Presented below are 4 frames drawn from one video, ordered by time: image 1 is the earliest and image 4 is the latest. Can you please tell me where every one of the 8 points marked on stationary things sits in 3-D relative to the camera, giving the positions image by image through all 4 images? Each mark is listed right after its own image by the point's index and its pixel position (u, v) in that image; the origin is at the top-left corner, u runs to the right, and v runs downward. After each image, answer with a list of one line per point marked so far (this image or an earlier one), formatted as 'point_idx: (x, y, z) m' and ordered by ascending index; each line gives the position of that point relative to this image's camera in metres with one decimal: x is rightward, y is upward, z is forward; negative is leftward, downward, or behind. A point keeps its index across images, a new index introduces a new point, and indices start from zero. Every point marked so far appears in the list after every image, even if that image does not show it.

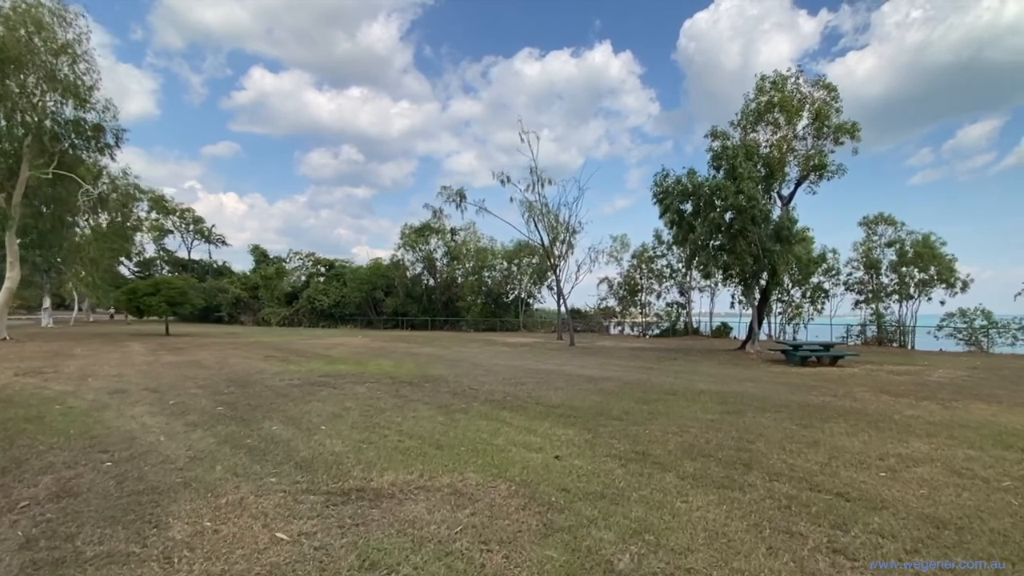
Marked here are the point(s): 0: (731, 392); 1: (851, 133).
0: (+4.3, -2.0, +10.0) m
1: (+12.1, +5.5, +18.6) m
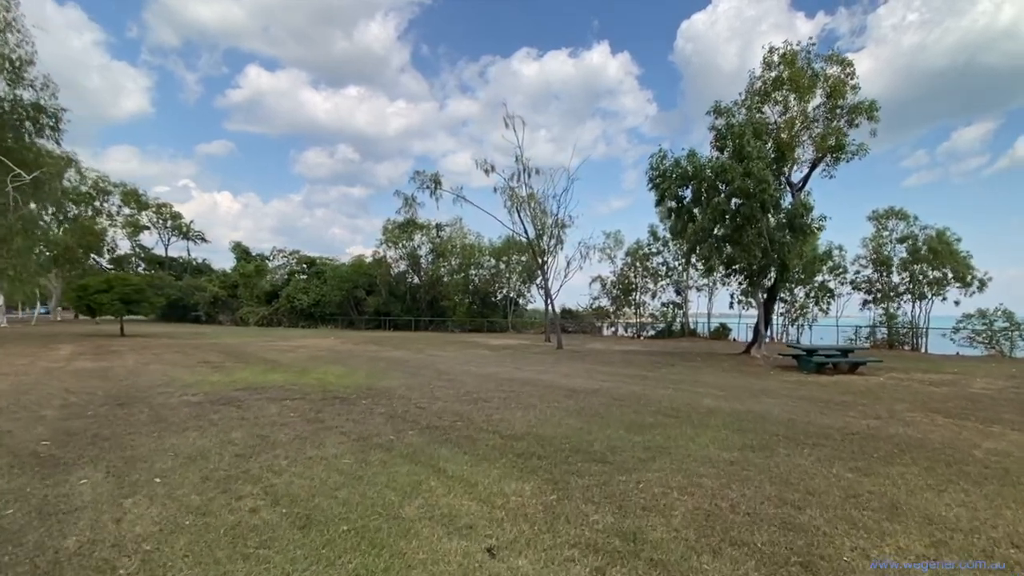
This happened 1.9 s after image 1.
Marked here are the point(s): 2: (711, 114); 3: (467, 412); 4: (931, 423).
0: (+3.6, -1.9, +7.9) m
1: (+11.4, +5.6, +16.5) m
2: (+6.2, +5.4, +16.0) m
3: (-0.7, -1.8, +7.5) m
4: (+6.2, -2.0, +7.6) m
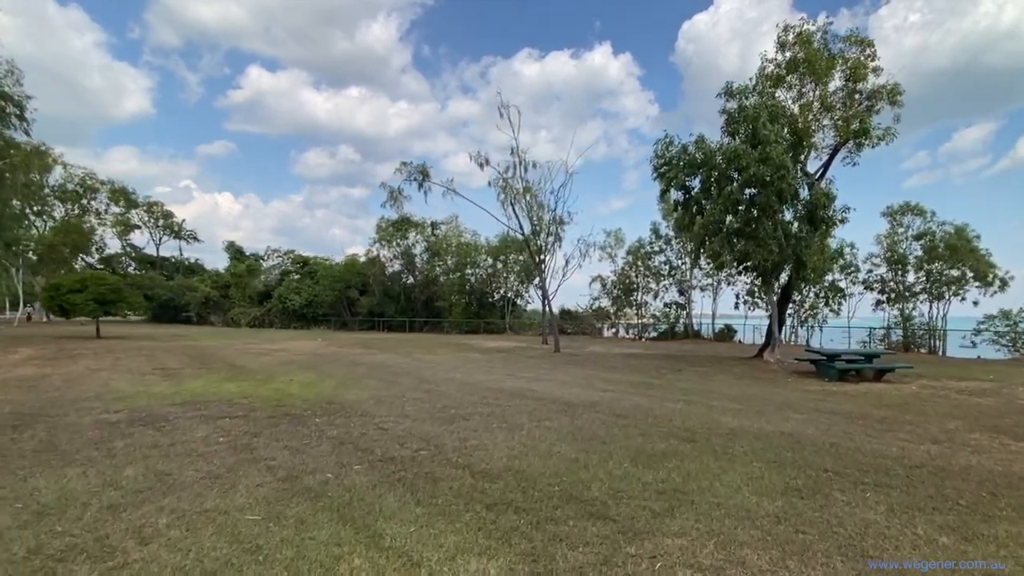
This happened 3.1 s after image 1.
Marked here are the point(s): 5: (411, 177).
0: (+3.4, -1.8, +6.5) m
1: (+11.1, +5.6, +15.1) m
2: (+5.9, +5.4, +14.6) m
3: (-0.9, -1.8, +6.1) m
4: (+5.9, -1.9, +6.3) m
5: (-3.7, +4.0, +18.9) m
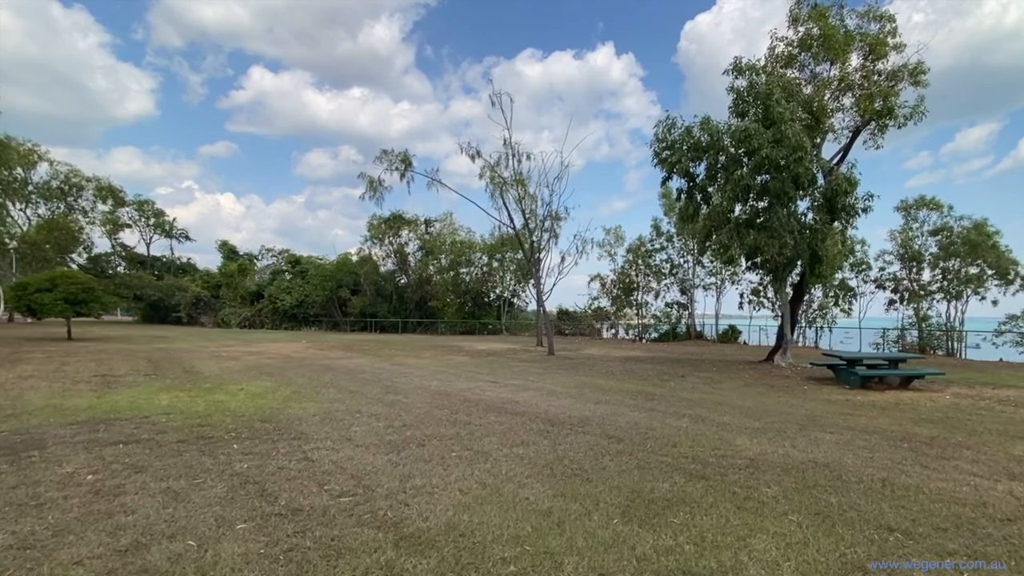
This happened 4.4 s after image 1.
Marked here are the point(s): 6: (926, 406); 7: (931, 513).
0: (+3.0, -1.8, +5.1) m
1: (+10.8, +5.7, +13.7) m
2: (+5.6, +5.5, +13.2) m
3: (-1.3, -1.7, +4.8) m
4: (+5.6, -1.9, +4.9) m
5: (-4.0, +4.1, +17.5) m
6: (+7.7, -2.2, +9.7) m
7: (+3.2, -1.7, +4.0) m
